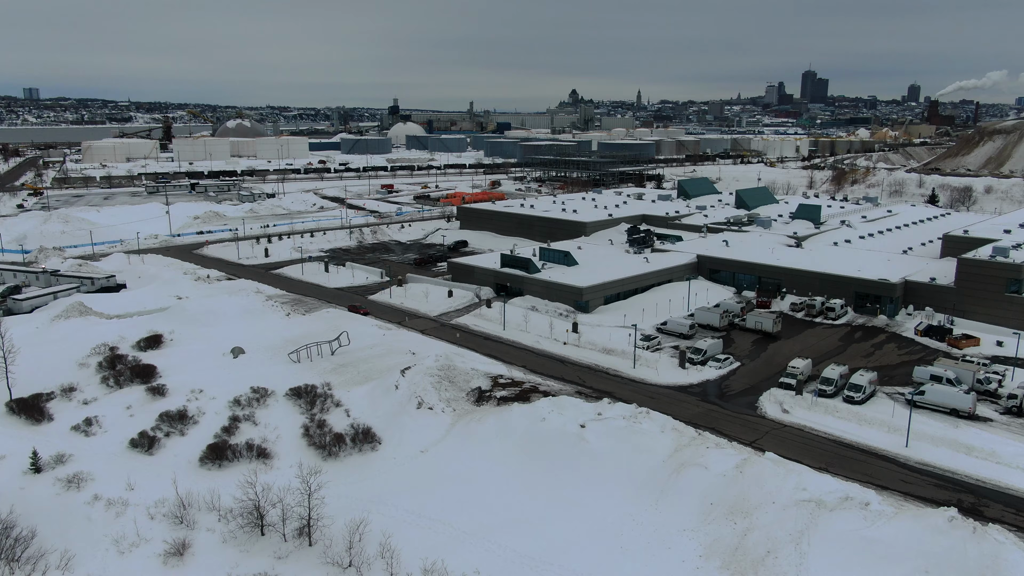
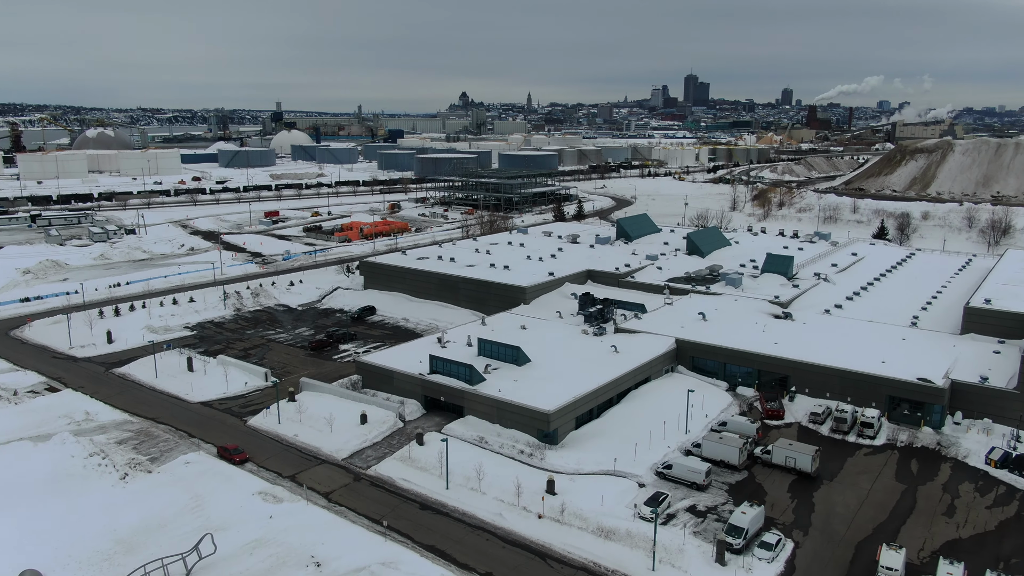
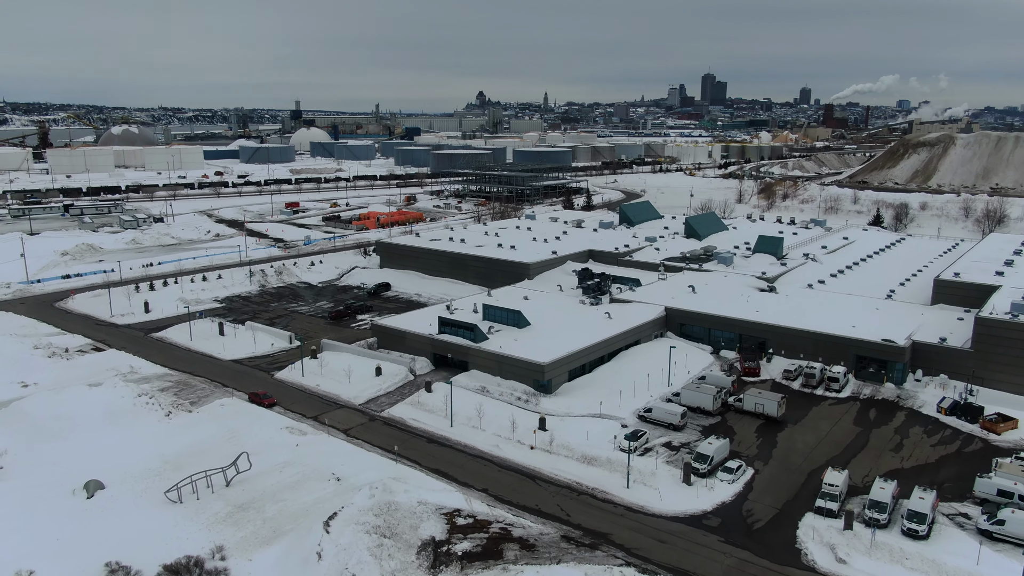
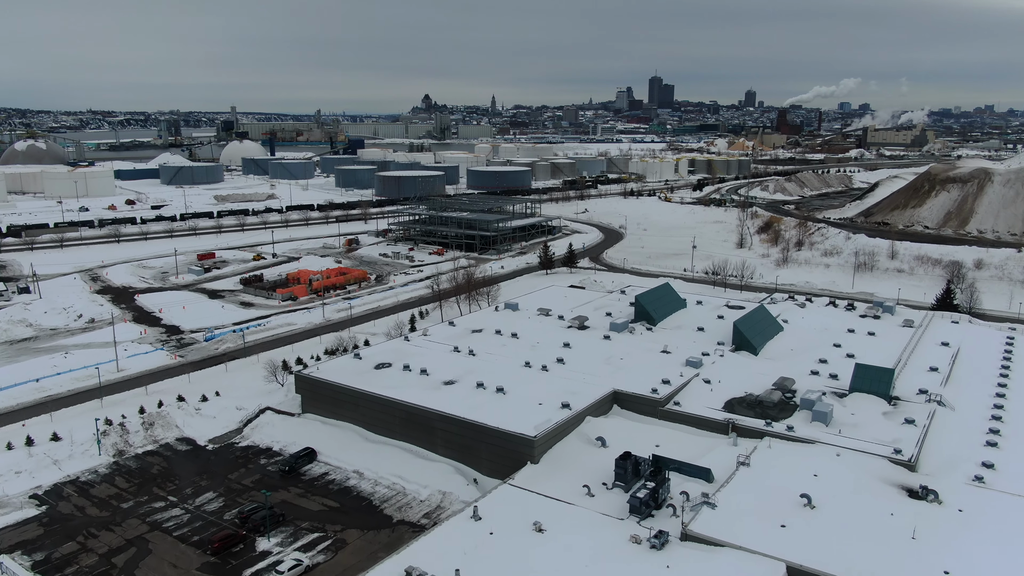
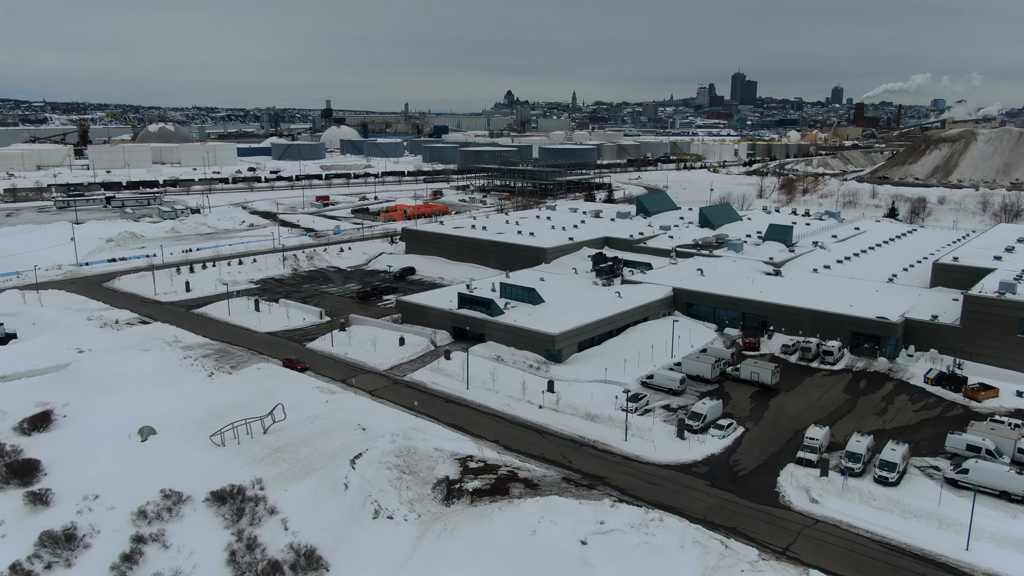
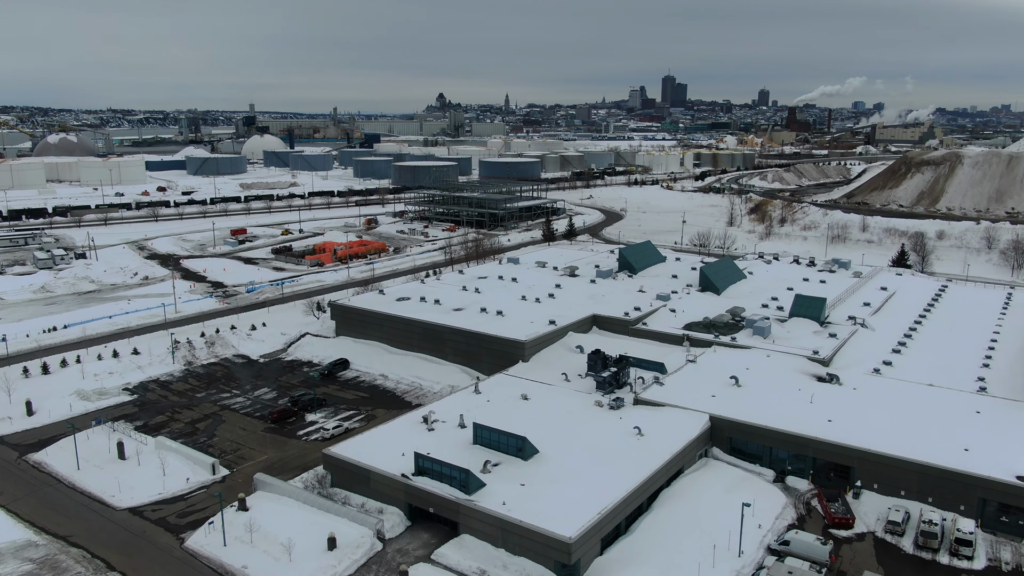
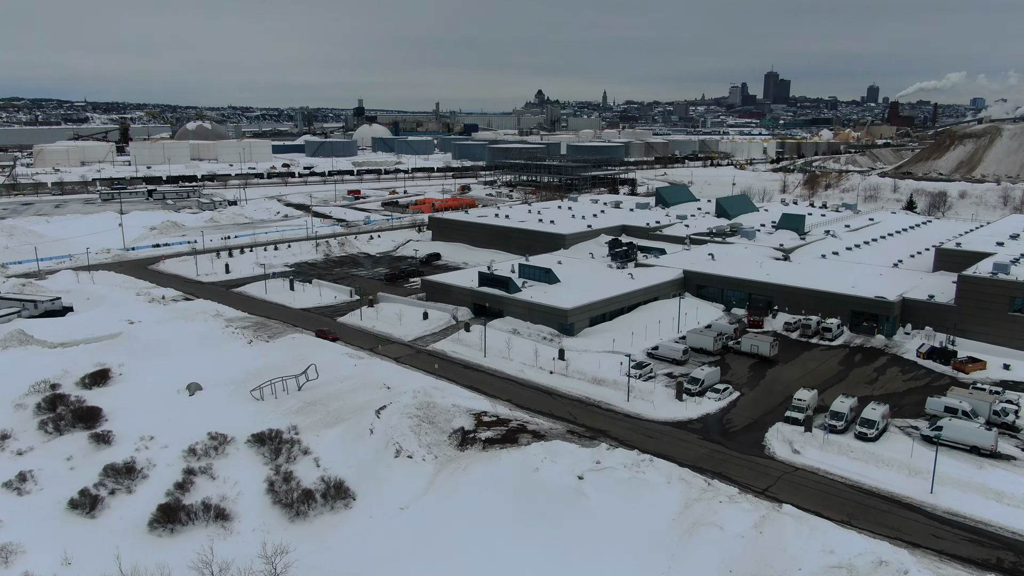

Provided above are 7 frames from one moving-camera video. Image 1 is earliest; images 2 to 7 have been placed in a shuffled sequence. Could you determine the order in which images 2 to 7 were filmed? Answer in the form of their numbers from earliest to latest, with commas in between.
7, 5, 3, 2, 6, 4
